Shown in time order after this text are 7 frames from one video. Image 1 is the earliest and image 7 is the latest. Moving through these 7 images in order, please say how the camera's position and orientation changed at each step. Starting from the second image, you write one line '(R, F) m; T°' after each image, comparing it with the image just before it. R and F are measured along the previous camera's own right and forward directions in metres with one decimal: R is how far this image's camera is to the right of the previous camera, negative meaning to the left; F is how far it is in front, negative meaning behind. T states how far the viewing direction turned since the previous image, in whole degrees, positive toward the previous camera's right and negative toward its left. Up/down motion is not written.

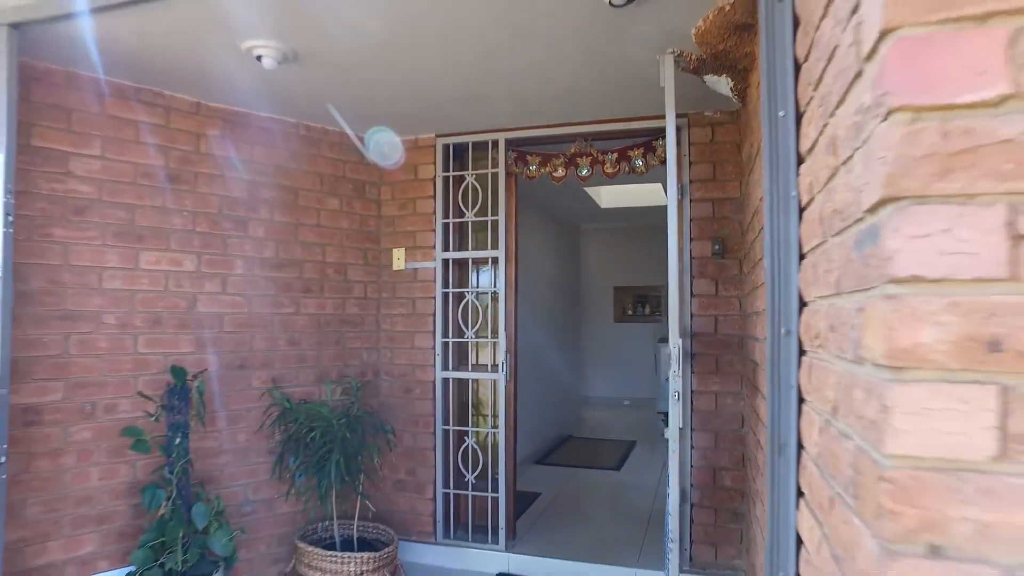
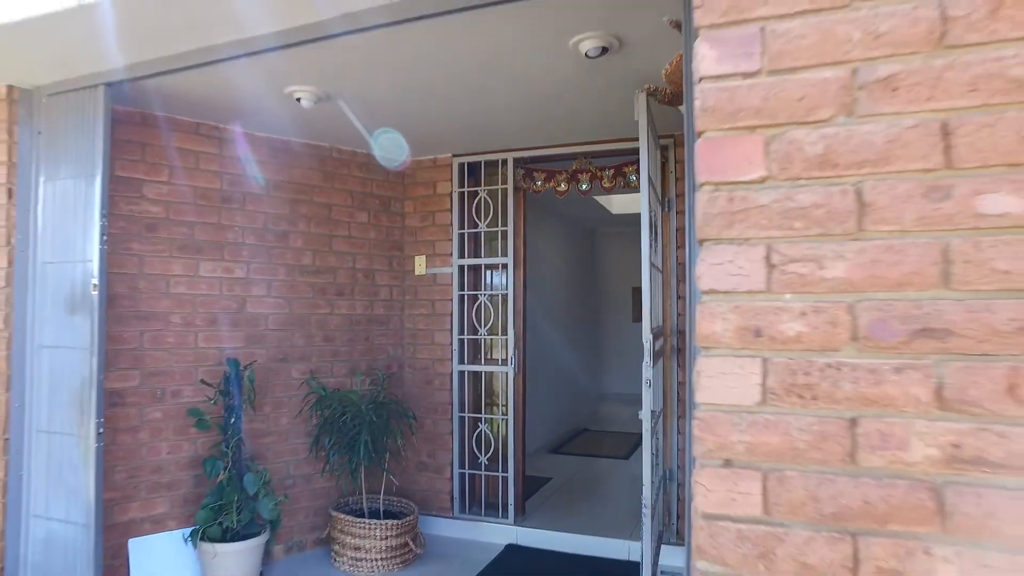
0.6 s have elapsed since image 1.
(+0.2, -0.5) m; -3°
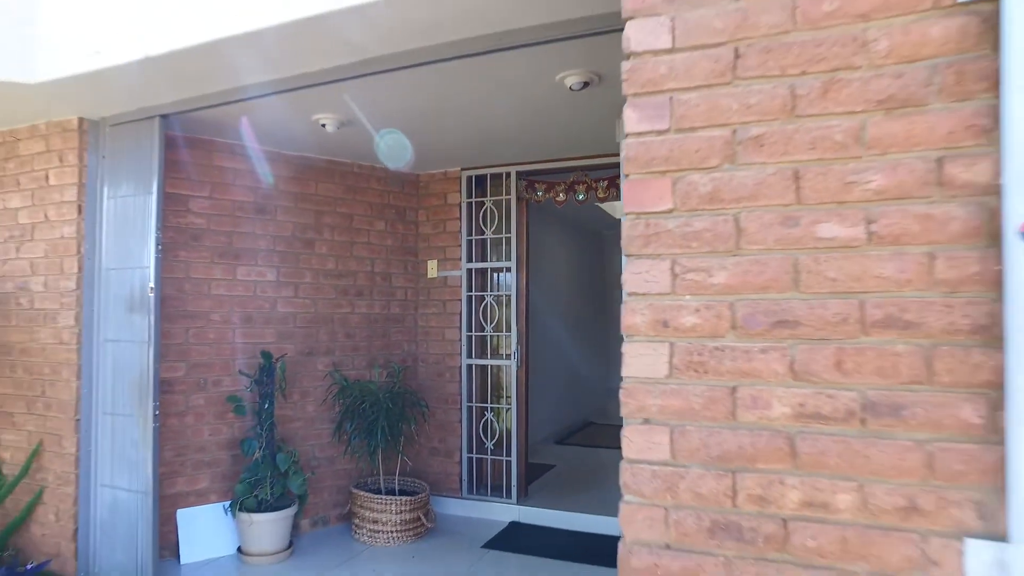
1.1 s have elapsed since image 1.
(+0.1, -0.4) m; -2°
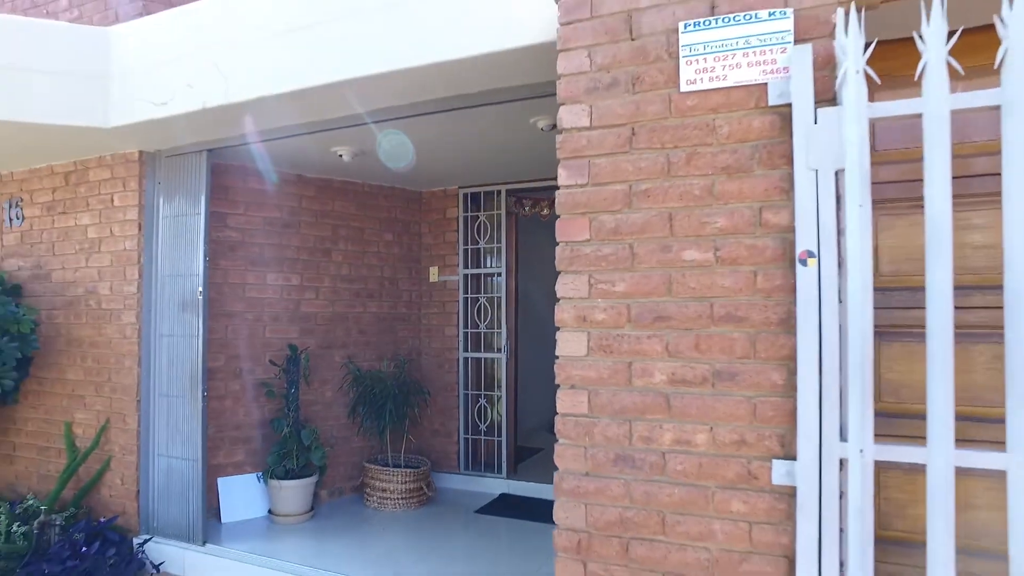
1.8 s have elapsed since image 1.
(+0.2, -0.7) m; -1°
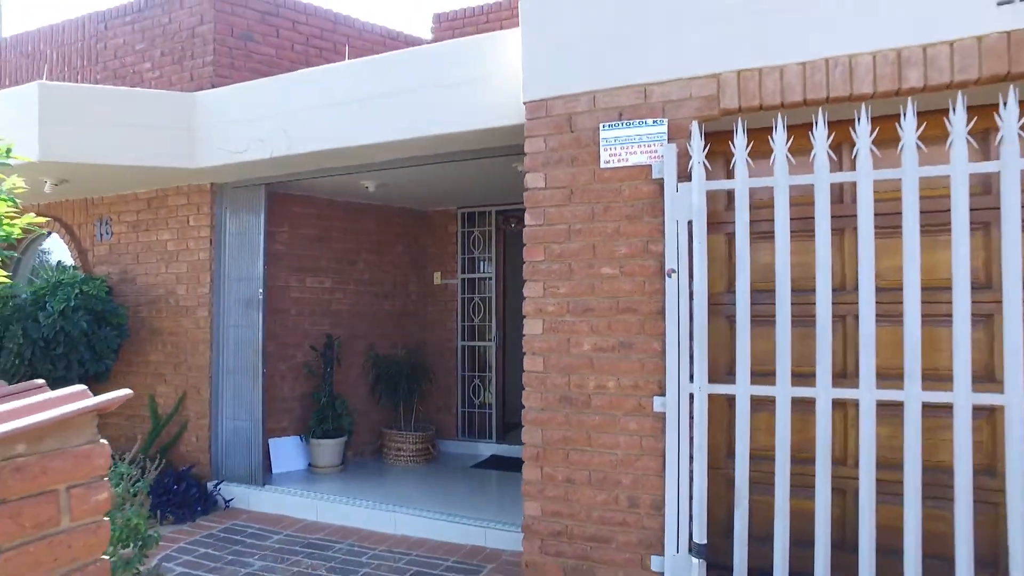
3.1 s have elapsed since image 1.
(+0.1, -1.3) m; +1°
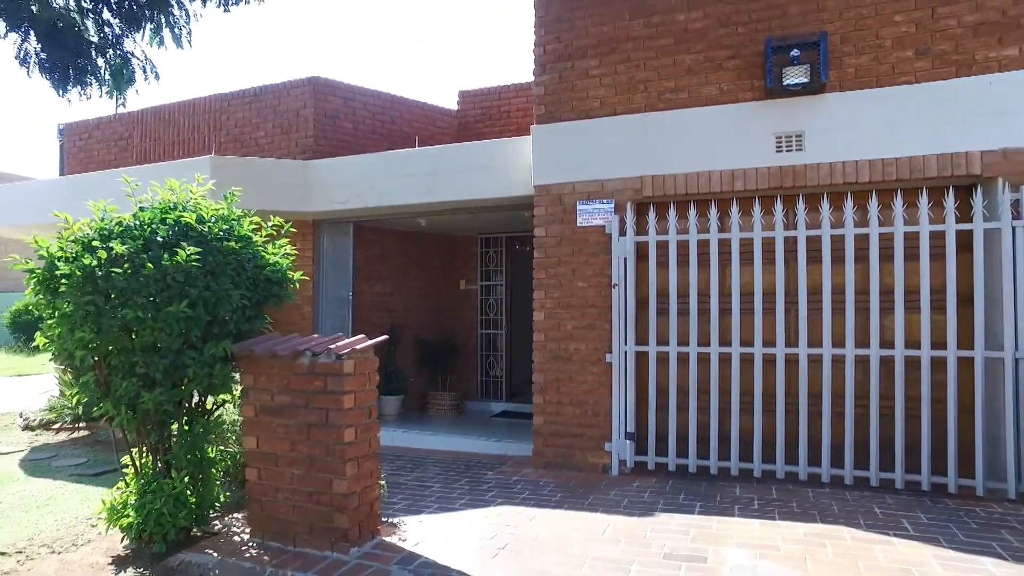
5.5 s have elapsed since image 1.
(-0.3, -2.6) m; +1°
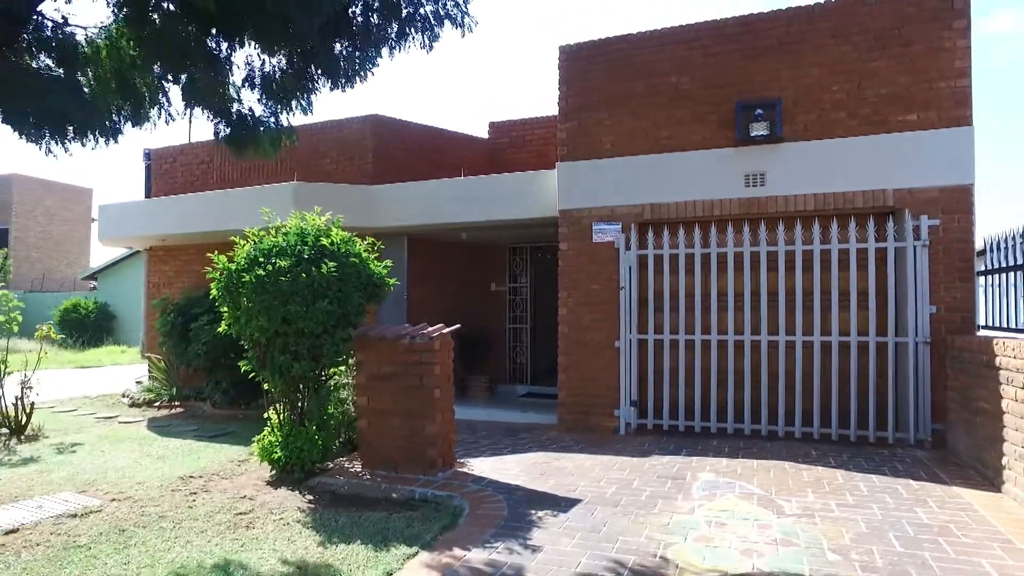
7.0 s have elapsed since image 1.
(-0.3, -1.7) m; -1°
